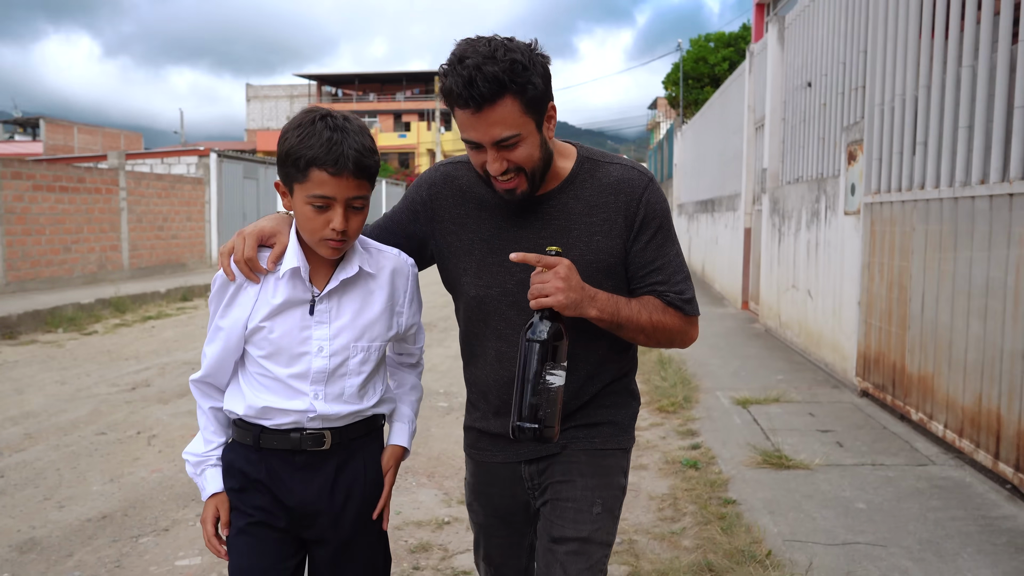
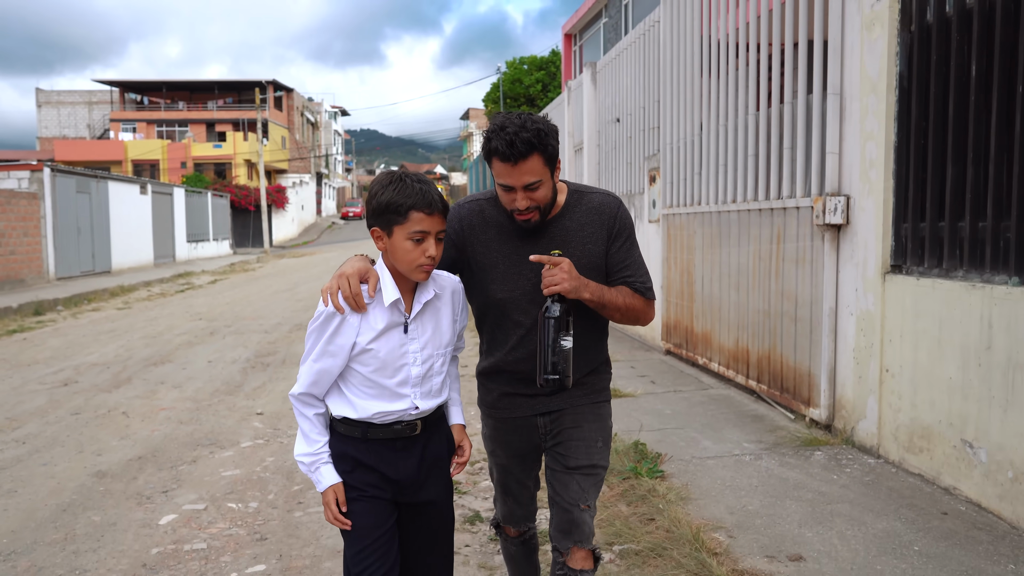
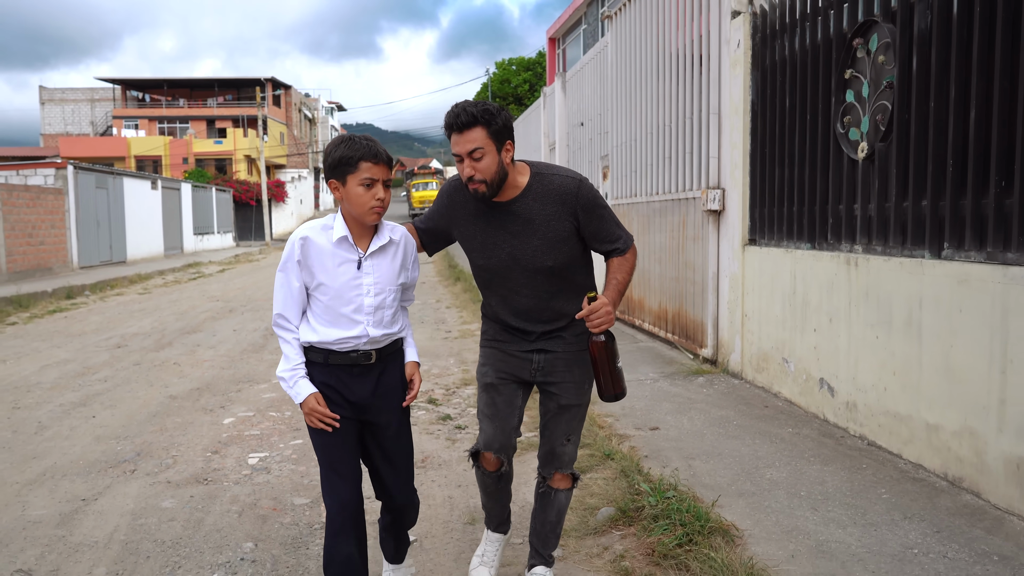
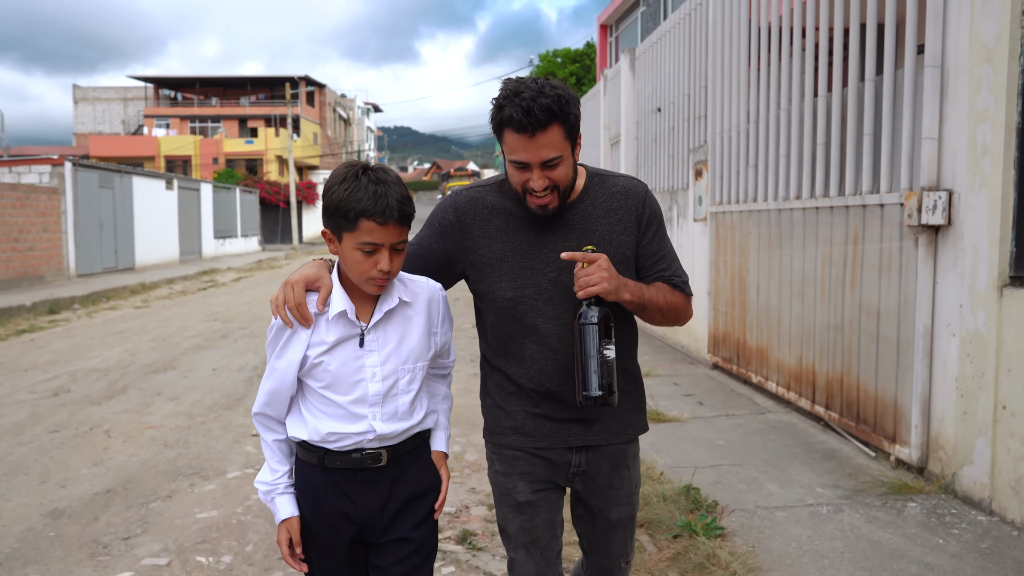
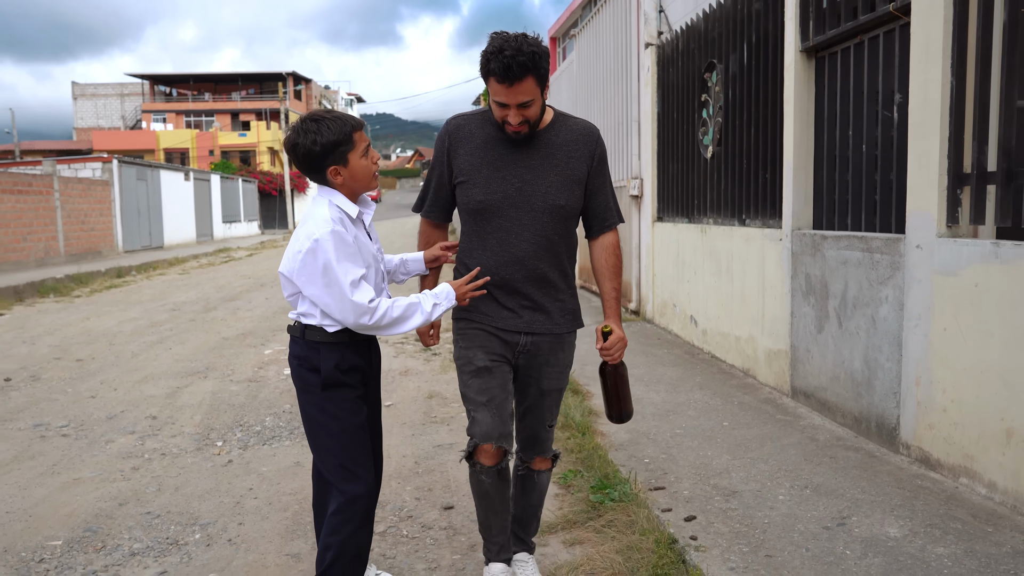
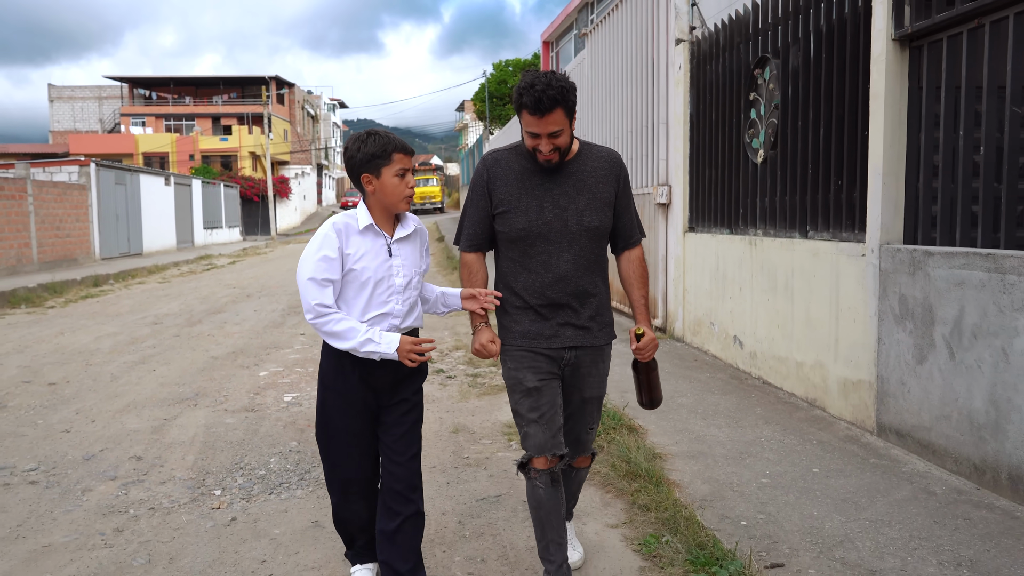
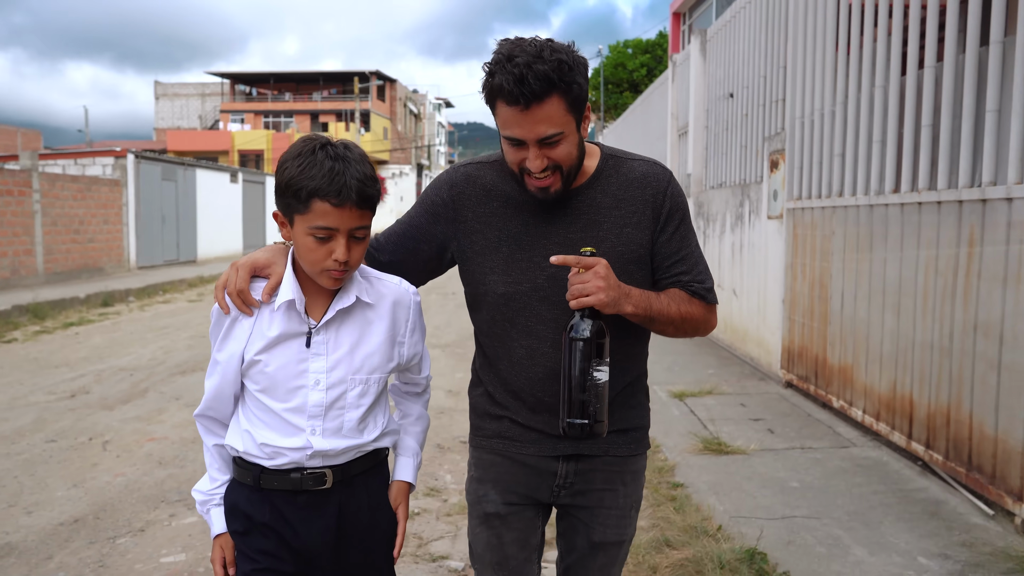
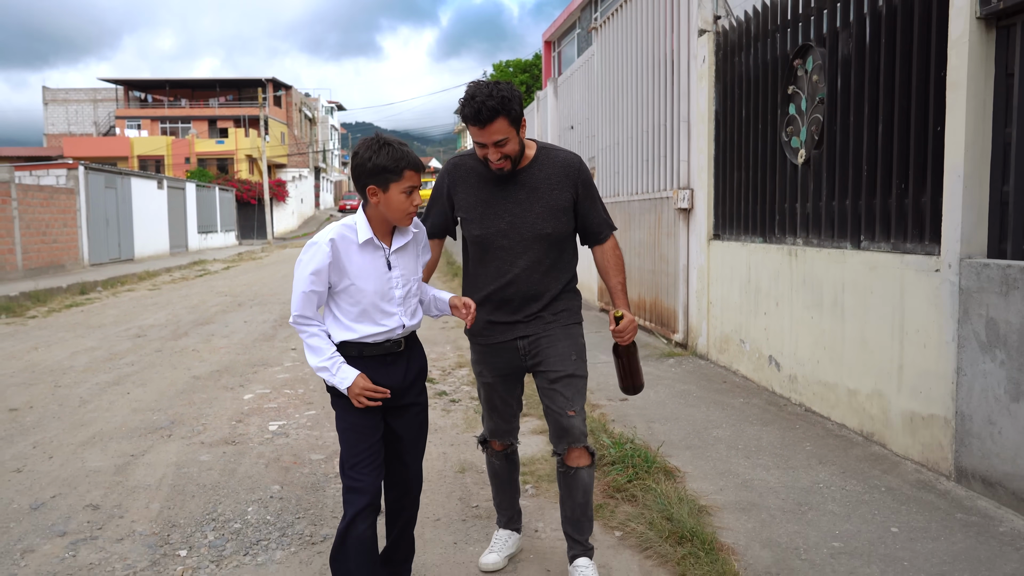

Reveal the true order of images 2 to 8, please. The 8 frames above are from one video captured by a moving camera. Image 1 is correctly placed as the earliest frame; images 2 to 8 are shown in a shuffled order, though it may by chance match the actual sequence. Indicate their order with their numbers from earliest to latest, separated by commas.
7, 4, 2, 3, 8, 6, 5
